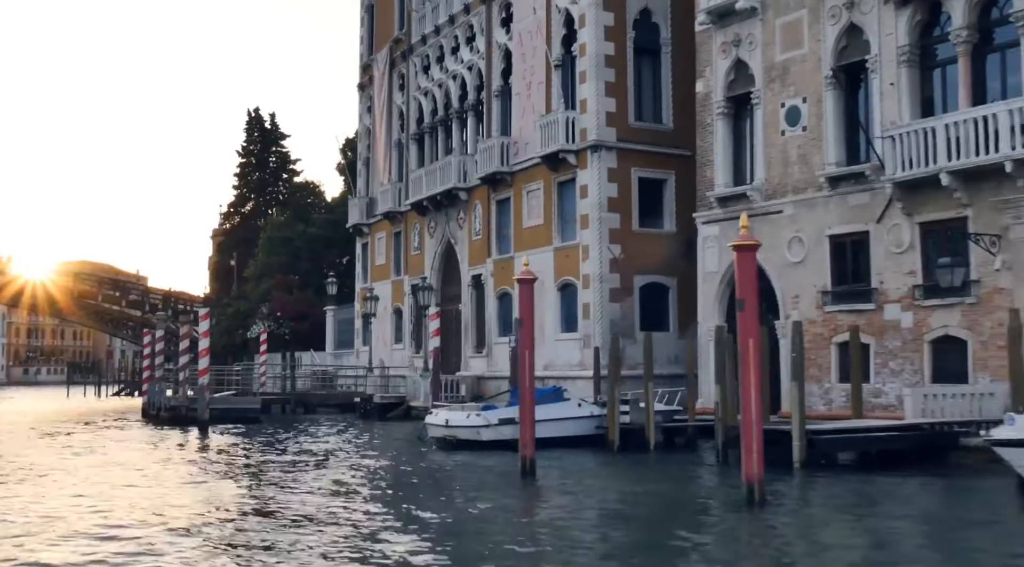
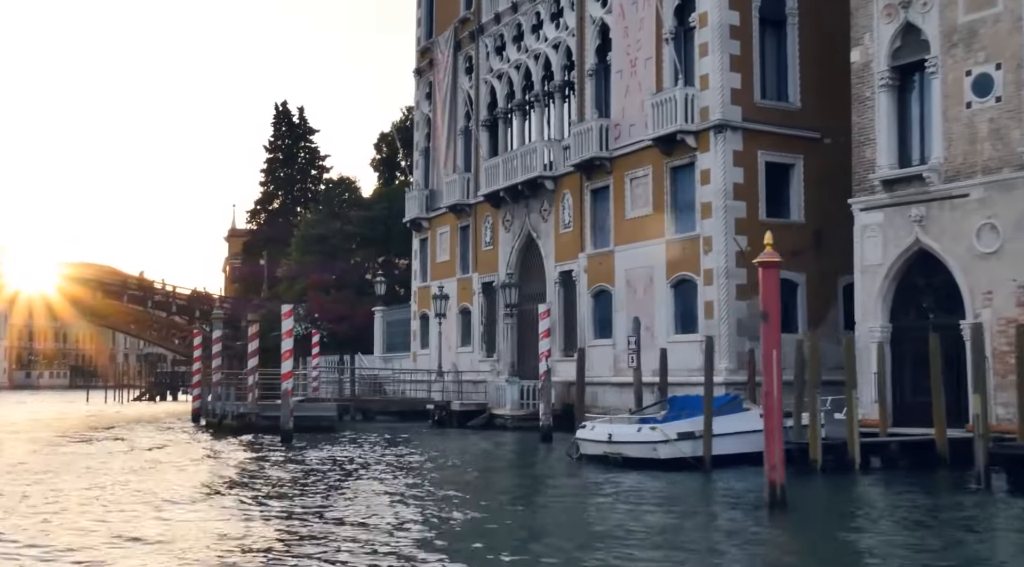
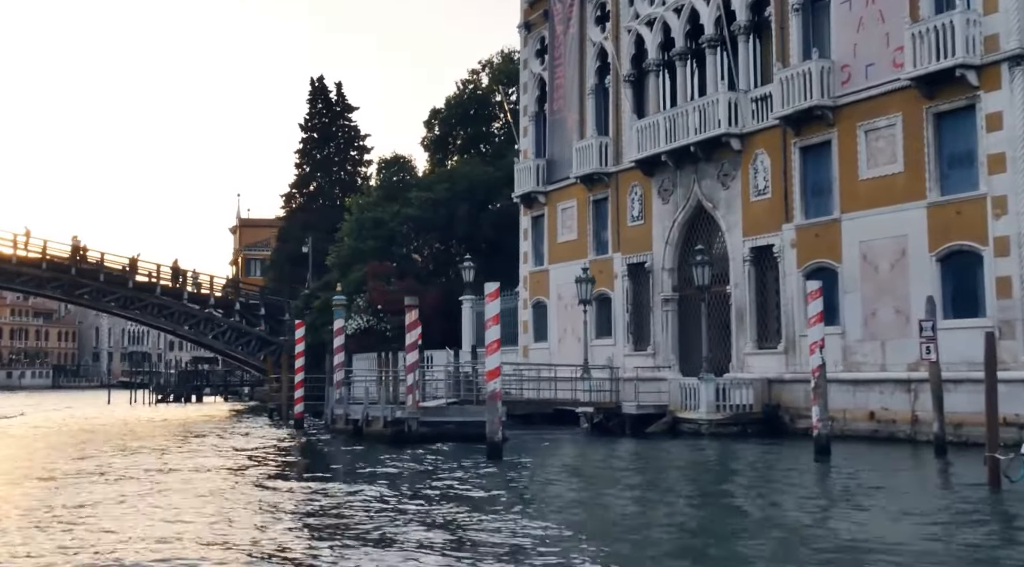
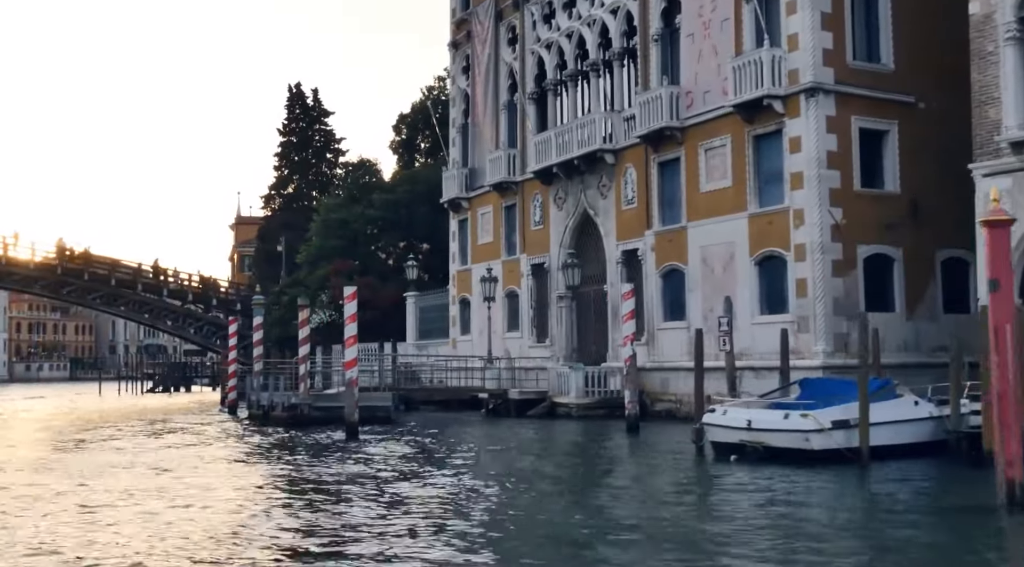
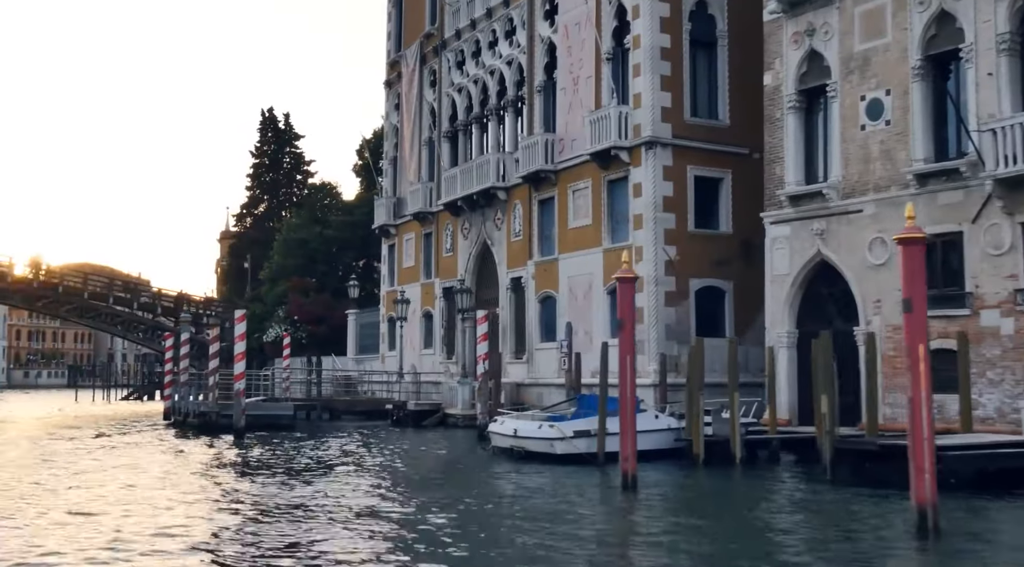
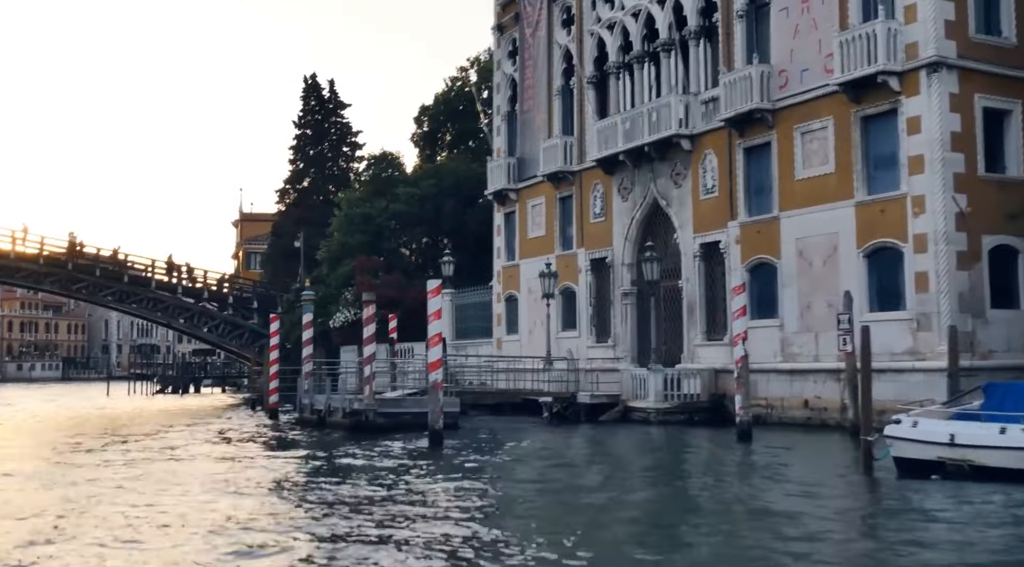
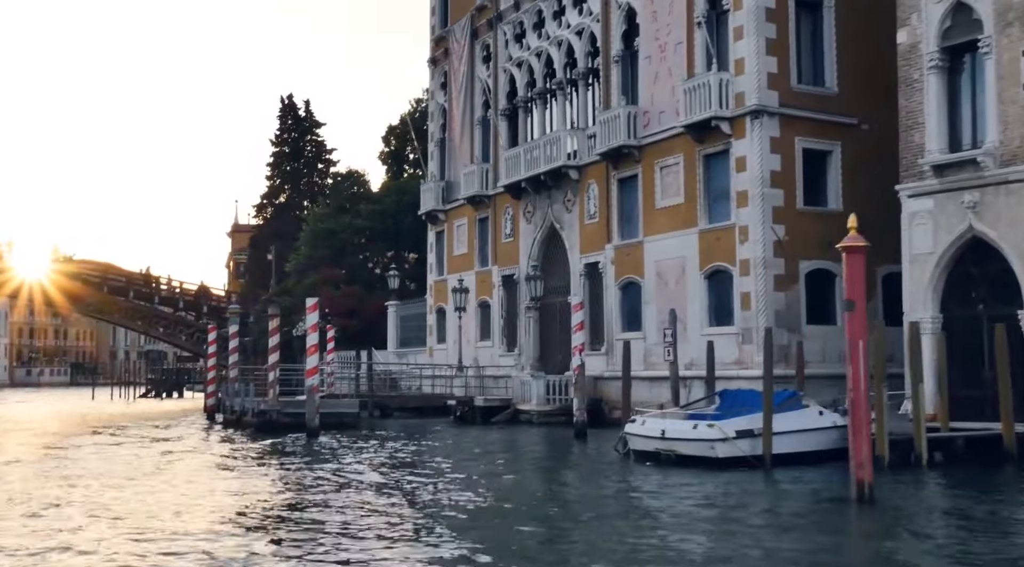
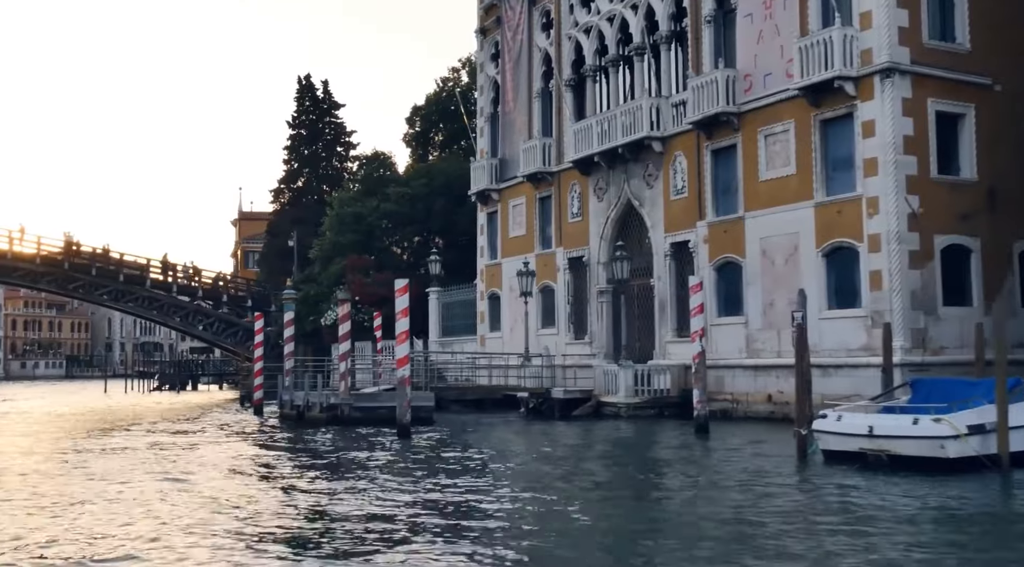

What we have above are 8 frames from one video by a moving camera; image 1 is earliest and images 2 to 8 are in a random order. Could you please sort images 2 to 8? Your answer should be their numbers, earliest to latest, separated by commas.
5, 2, 7, 4, 8, 6, 3
